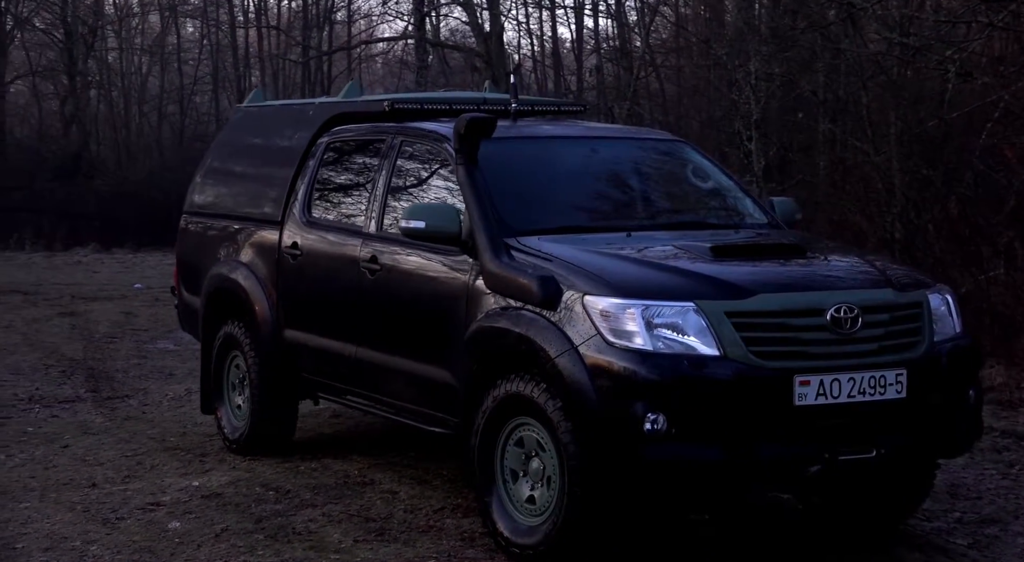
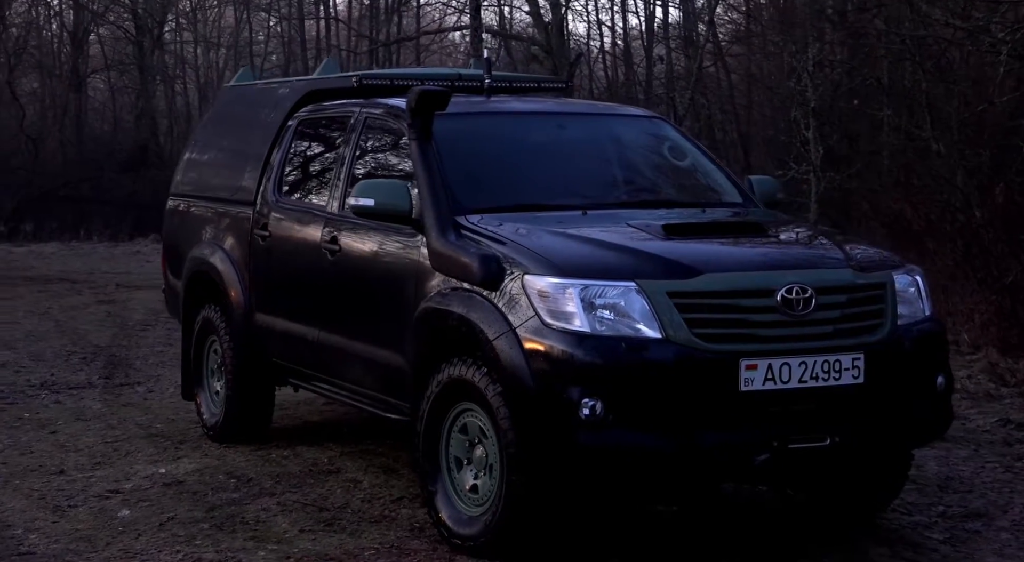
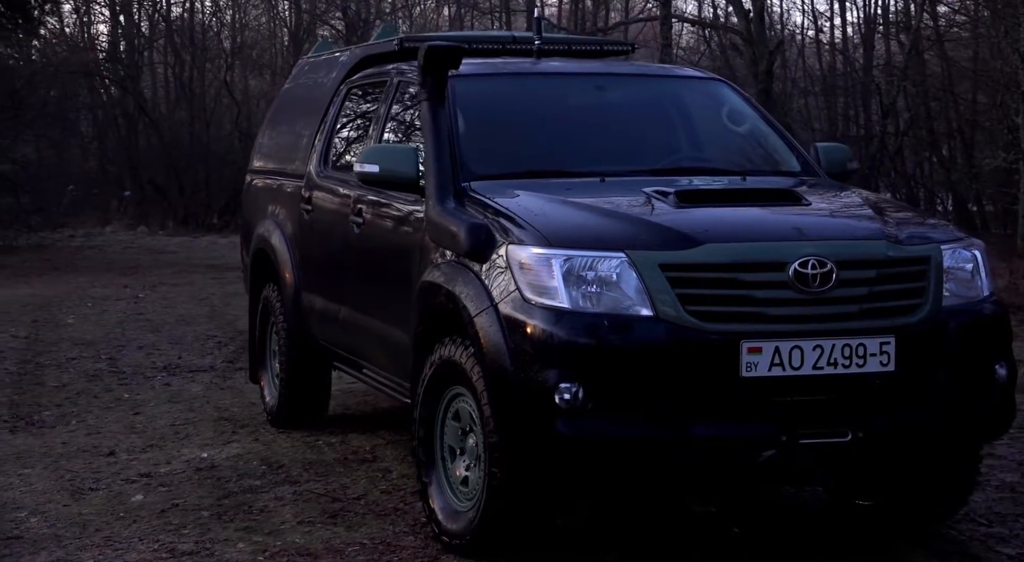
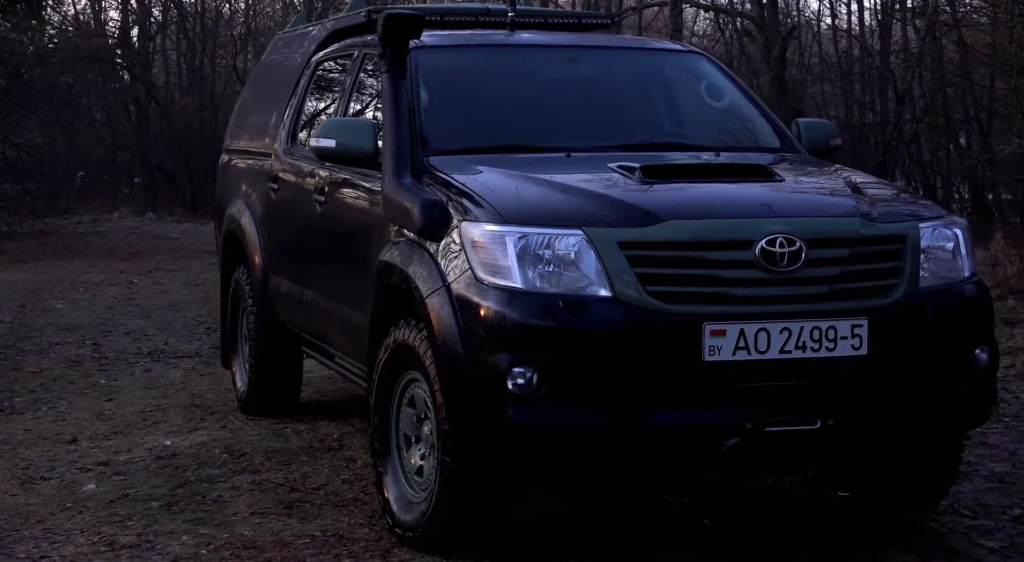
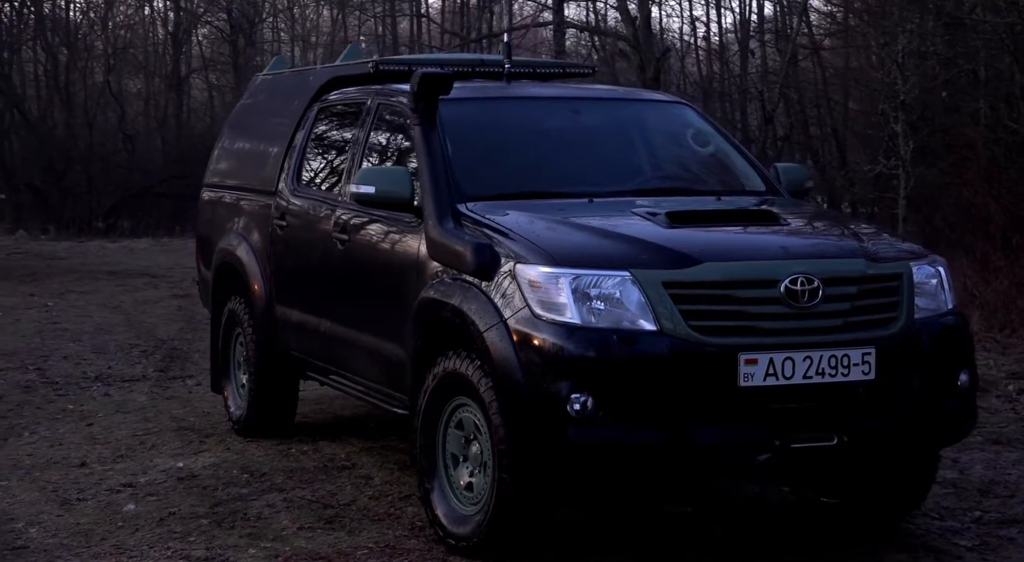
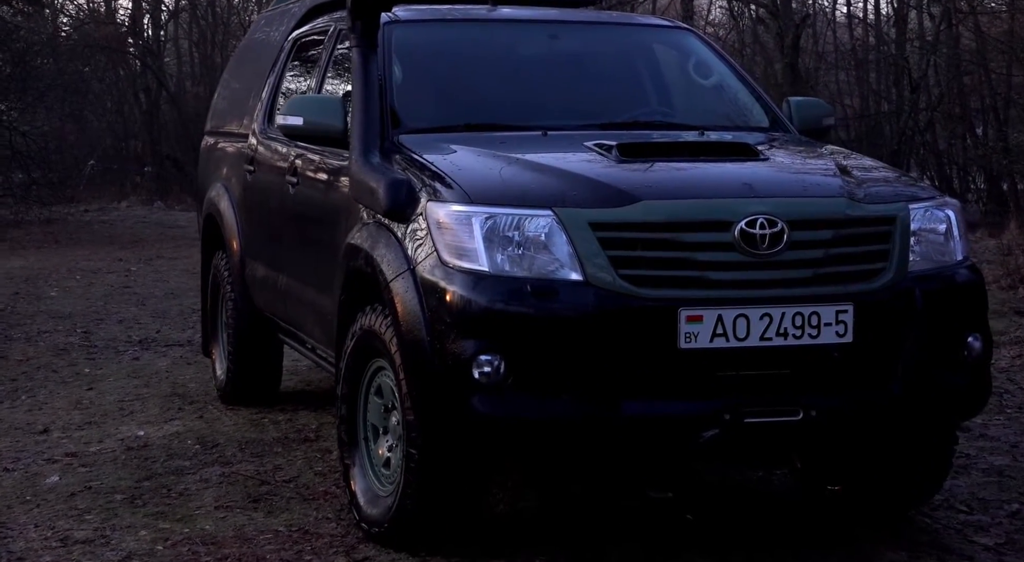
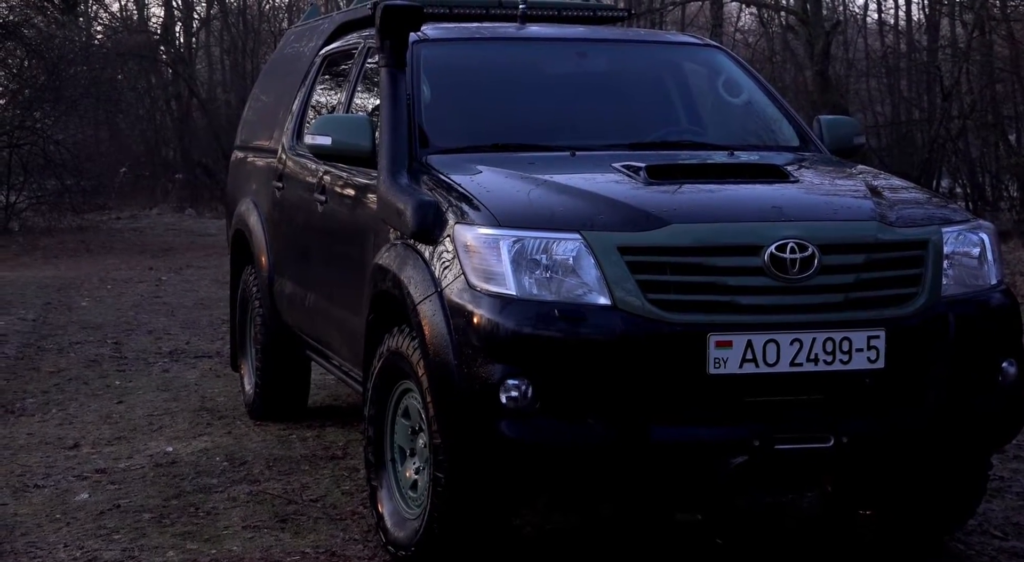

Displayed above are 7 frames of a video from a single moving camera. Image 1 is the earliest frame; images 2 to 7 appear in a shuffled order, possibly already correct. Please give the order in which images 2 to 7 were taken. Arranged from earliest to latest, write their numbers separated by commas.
2, 5, 3, 4, 6, 7
